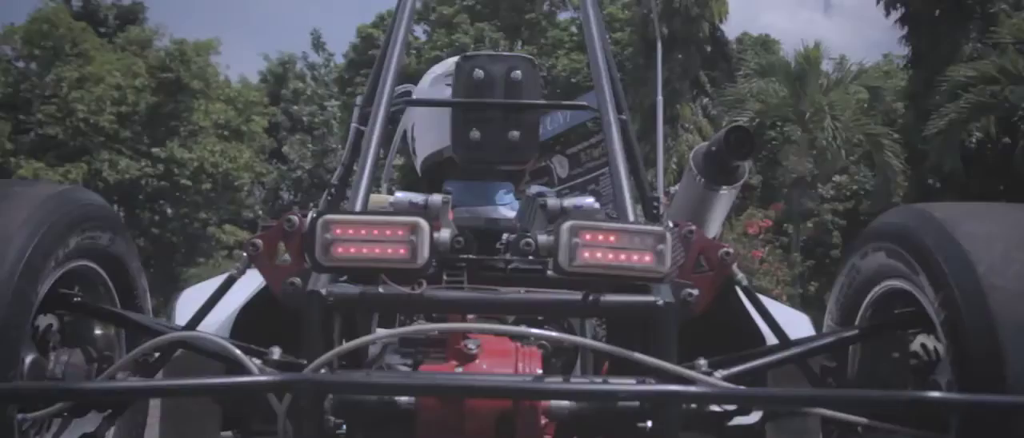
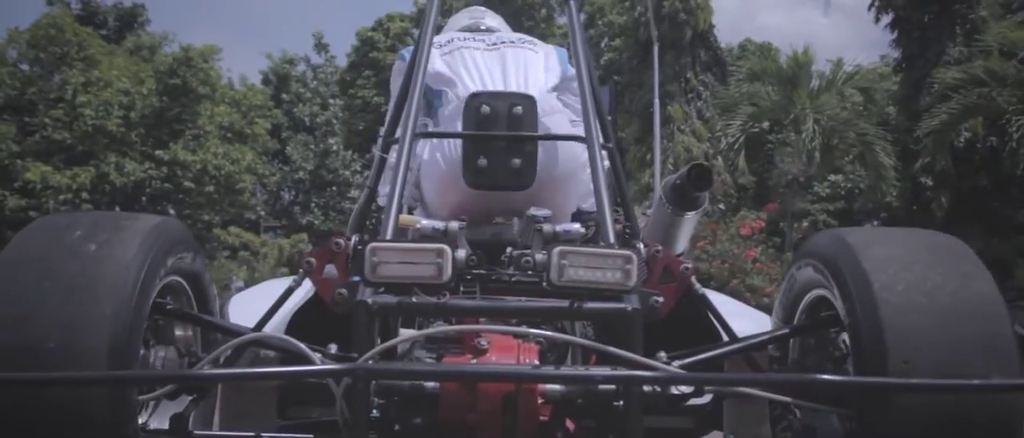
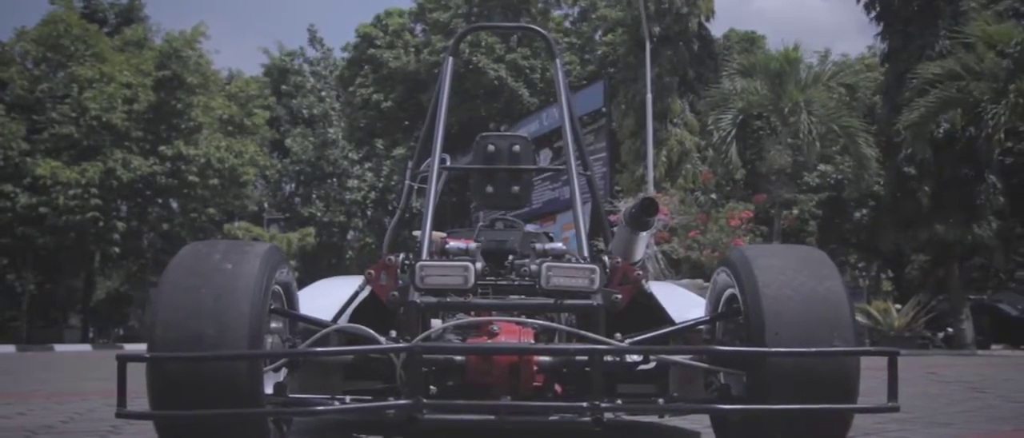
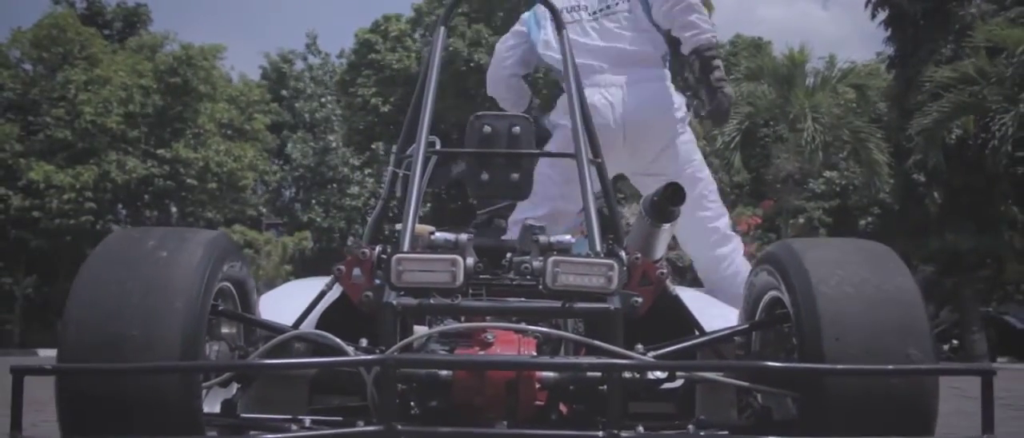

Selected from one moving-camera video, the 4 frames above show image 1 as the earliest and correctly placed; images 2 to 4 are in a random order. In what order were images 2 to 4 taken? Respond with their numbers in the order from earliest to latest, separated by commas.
2, 4, 3
